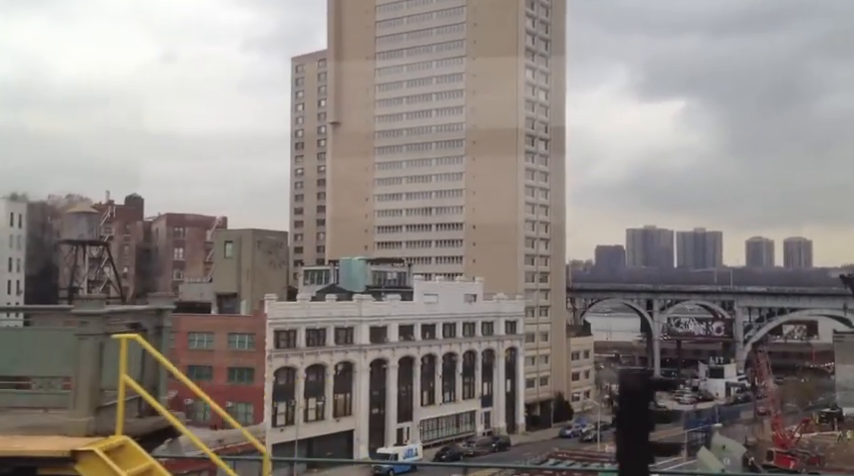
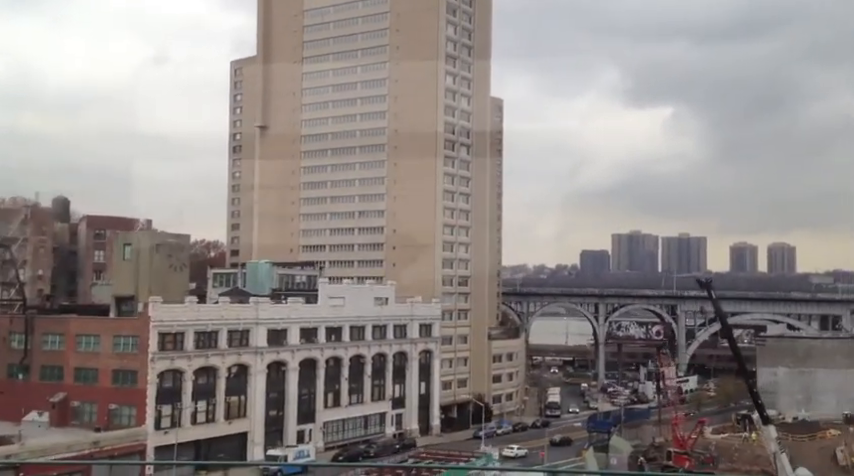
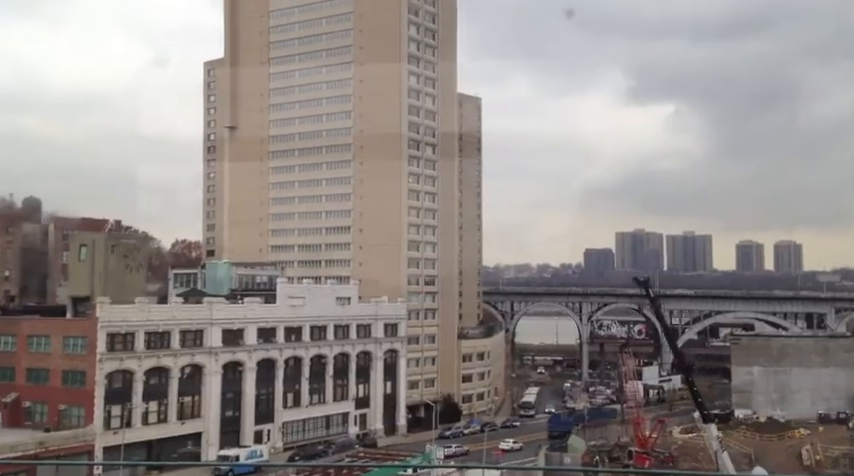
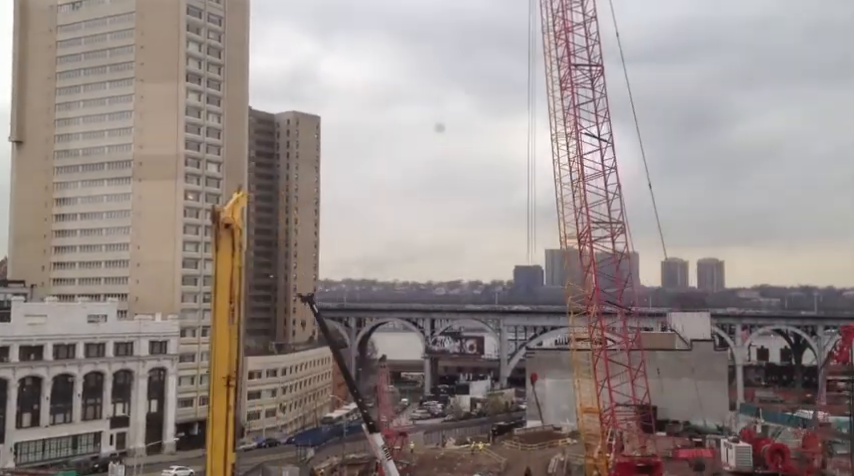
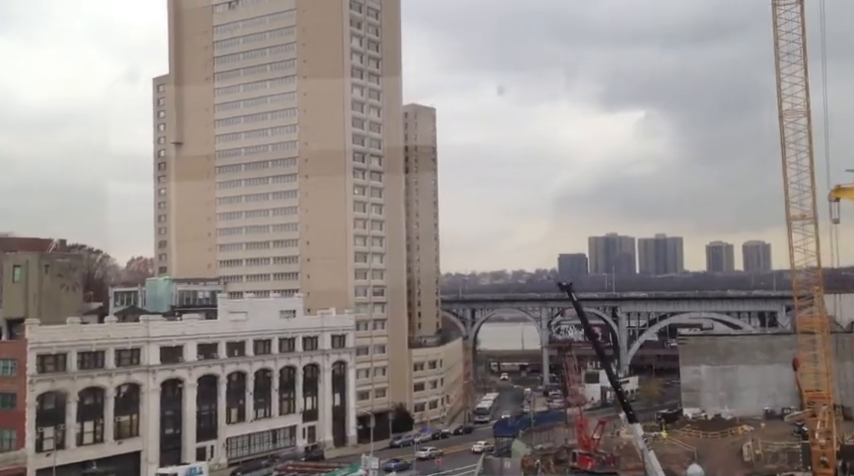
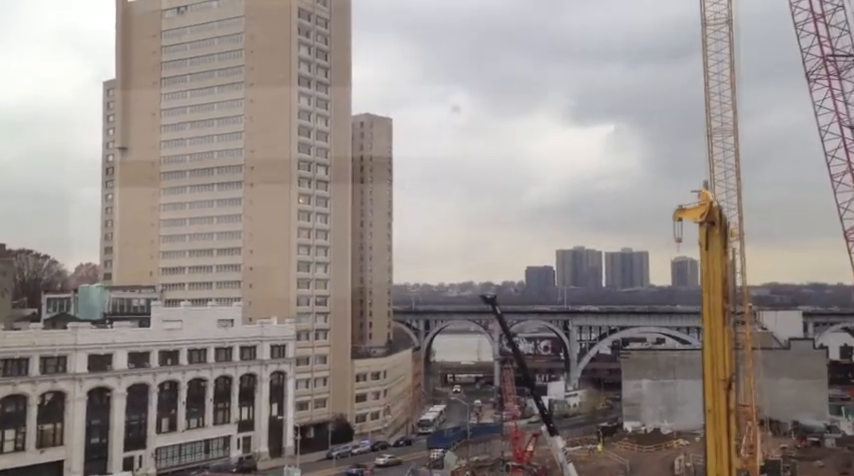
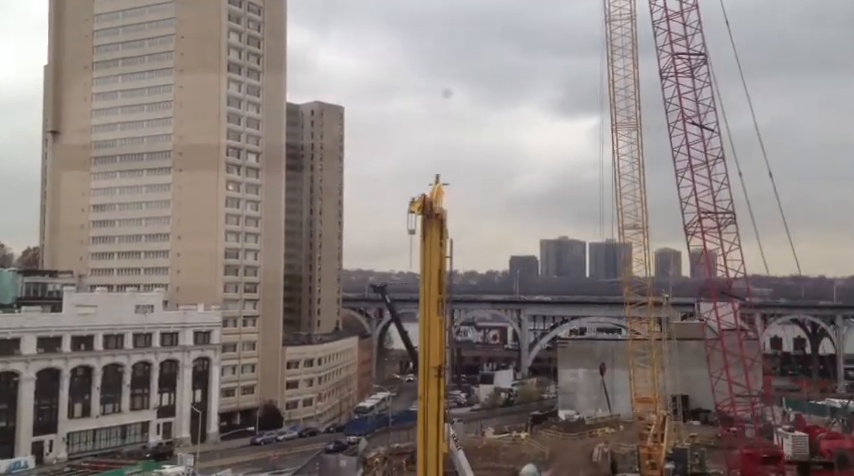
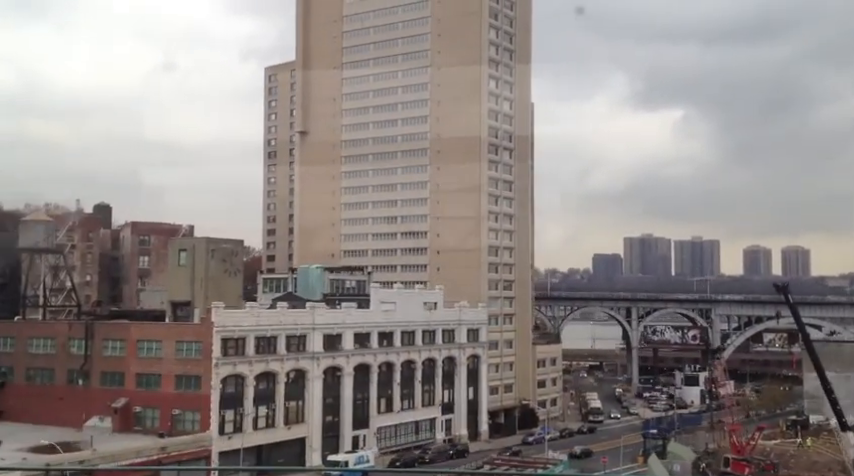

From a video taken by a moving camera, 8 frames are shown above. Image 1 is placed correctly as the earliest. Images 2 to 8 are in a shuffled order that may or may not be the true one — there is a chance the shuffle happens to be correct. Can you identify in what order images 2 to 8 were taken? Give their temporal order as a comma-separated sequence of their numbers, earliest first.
8, 2, 3, 5, 6, 7, 4
